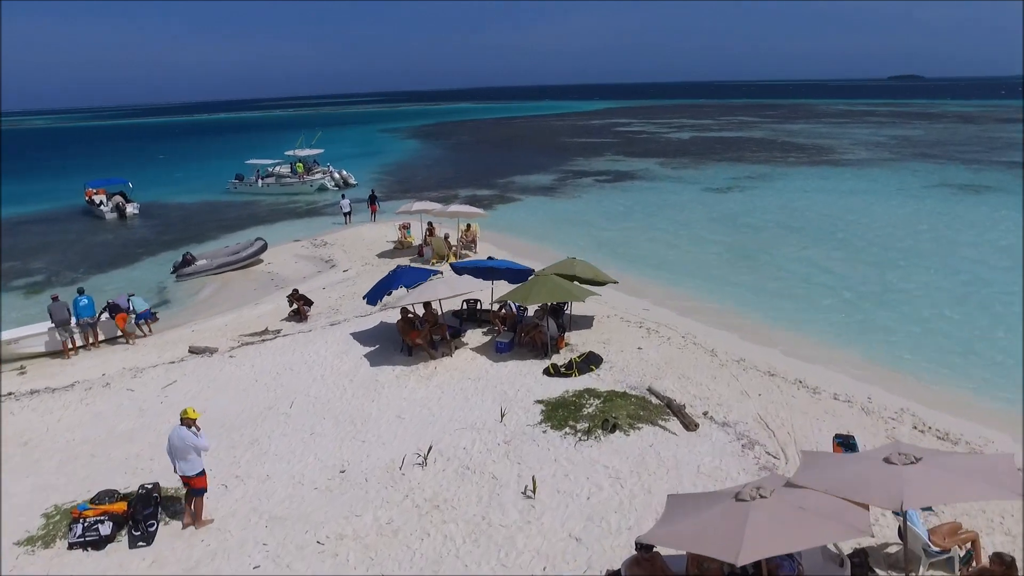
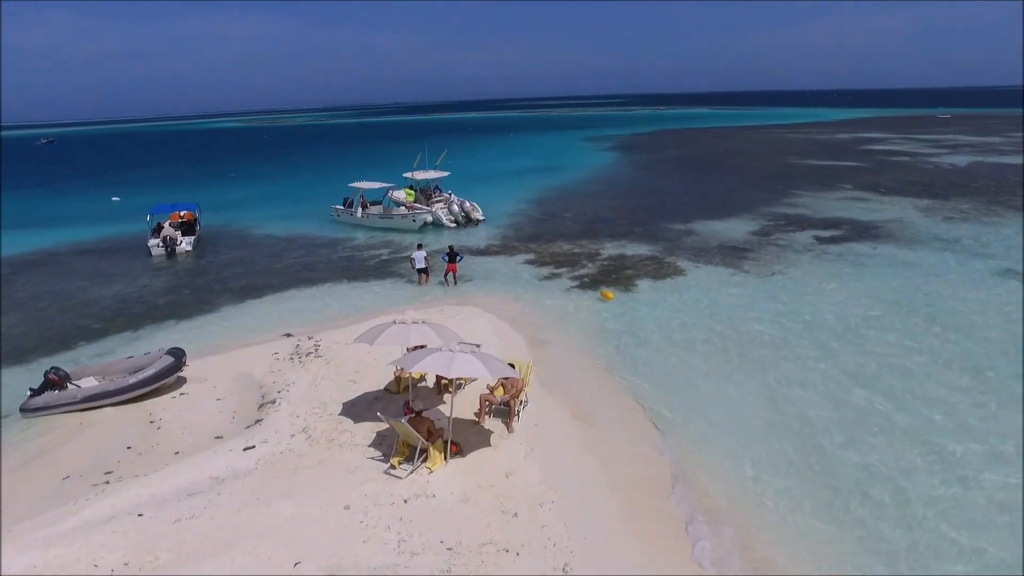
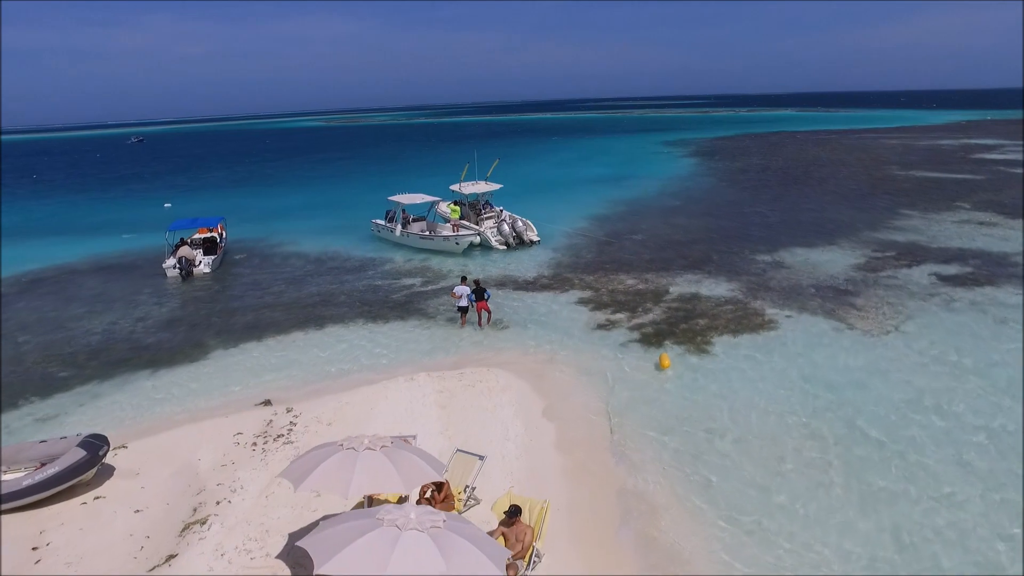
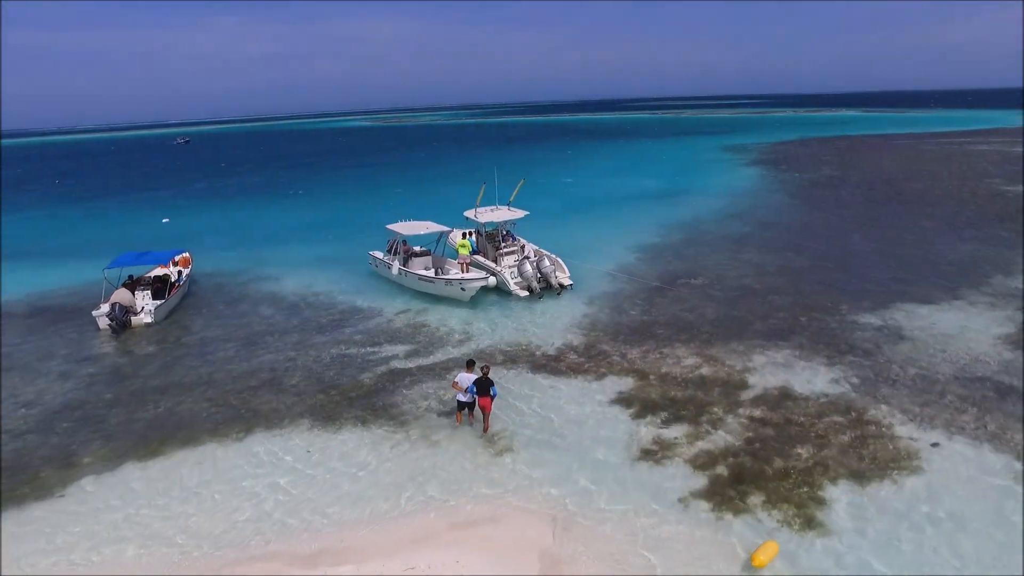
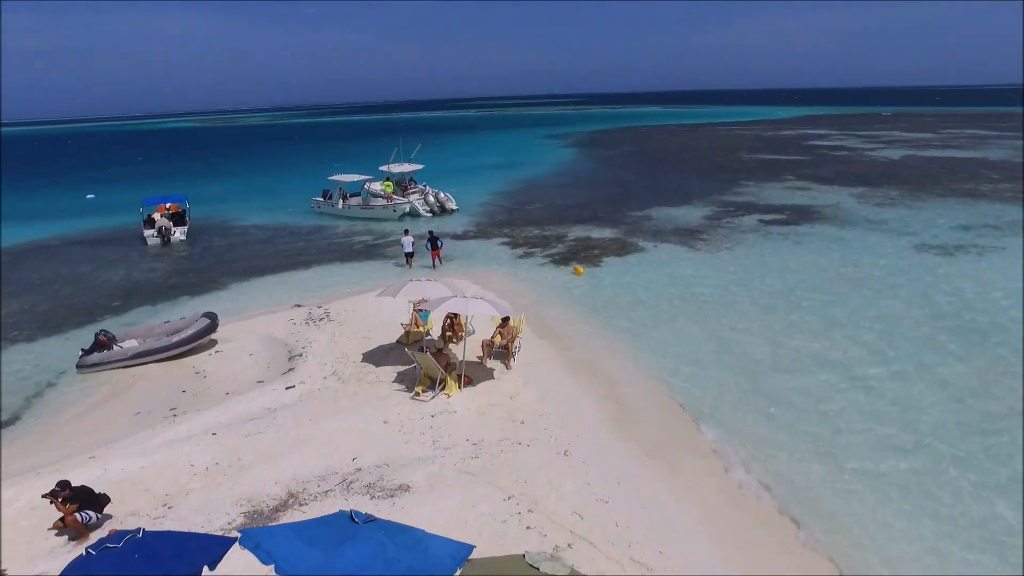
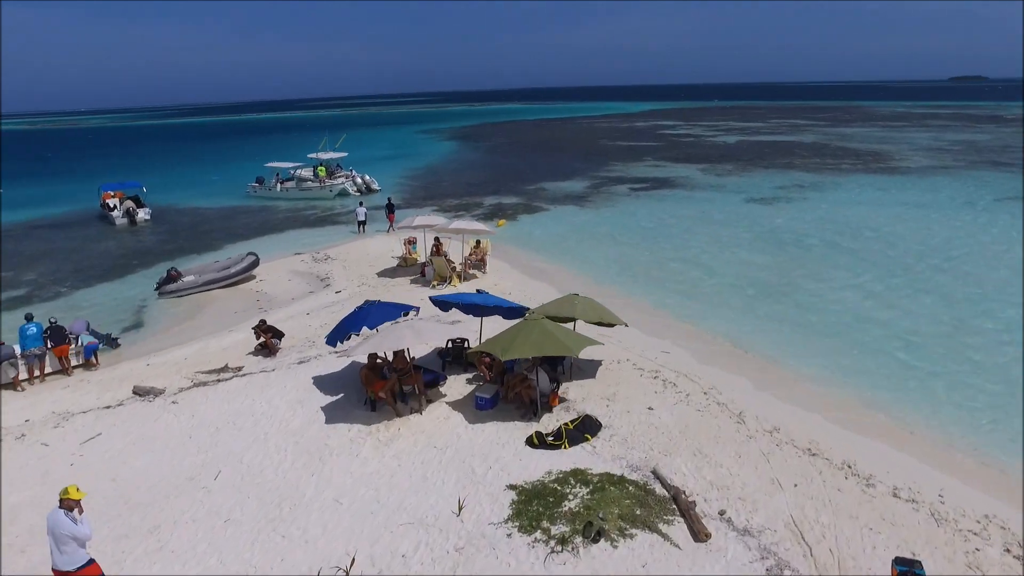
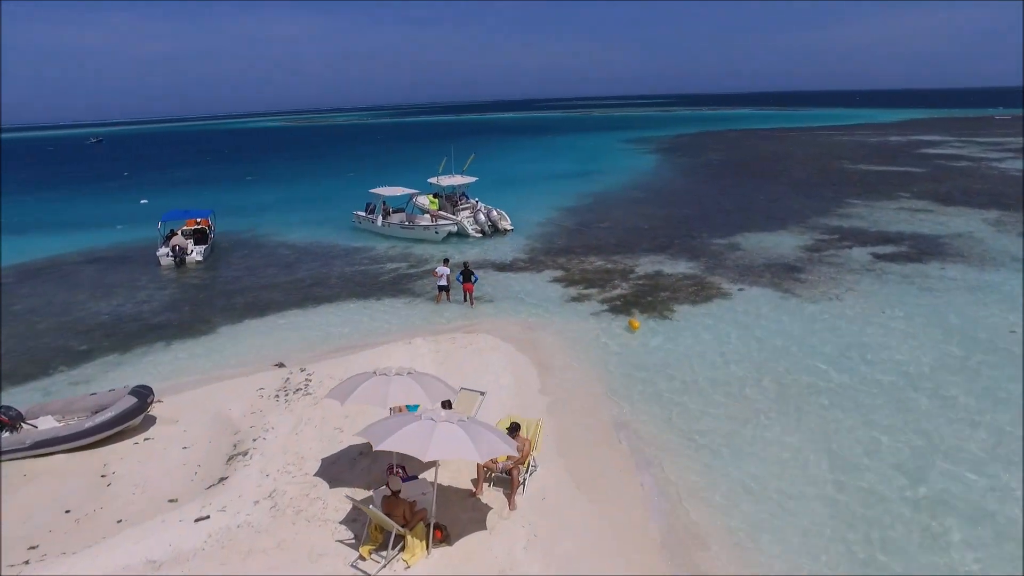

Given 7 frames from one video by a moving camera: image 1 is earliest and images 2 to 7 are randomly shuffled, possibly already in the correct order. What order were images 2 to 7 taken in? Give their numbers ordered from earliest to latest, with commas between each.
6, 5, 2, 7, 3, 4
